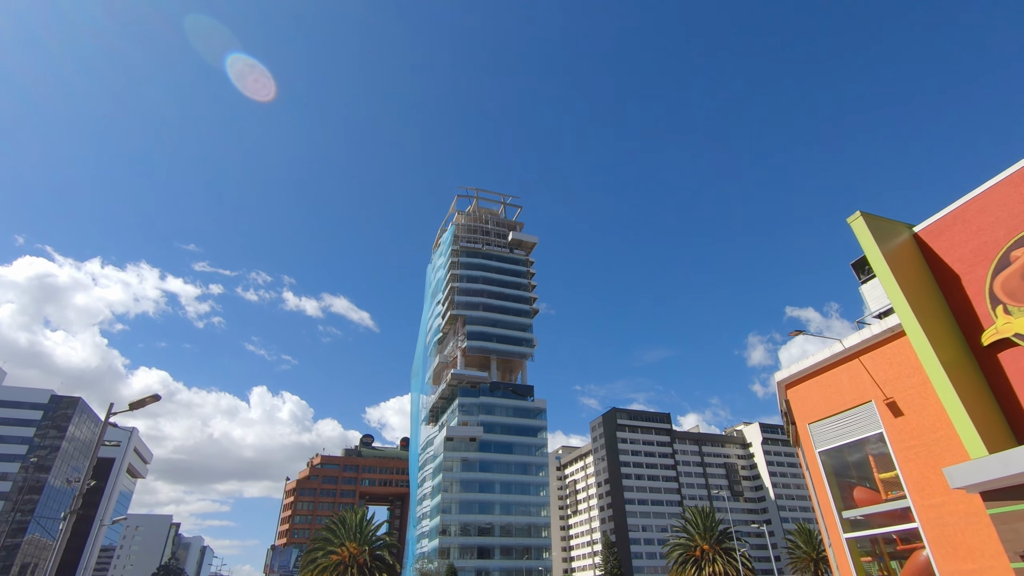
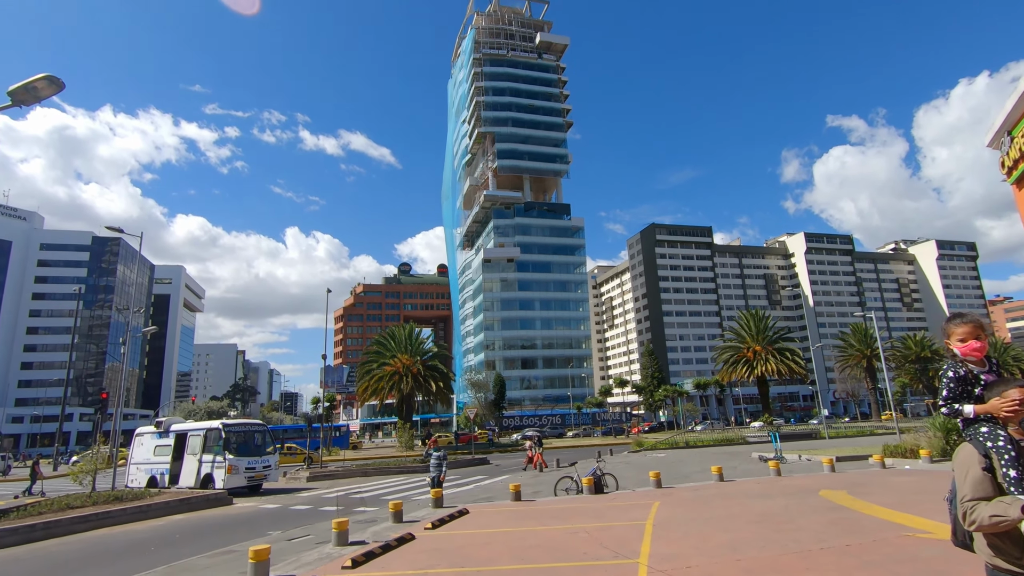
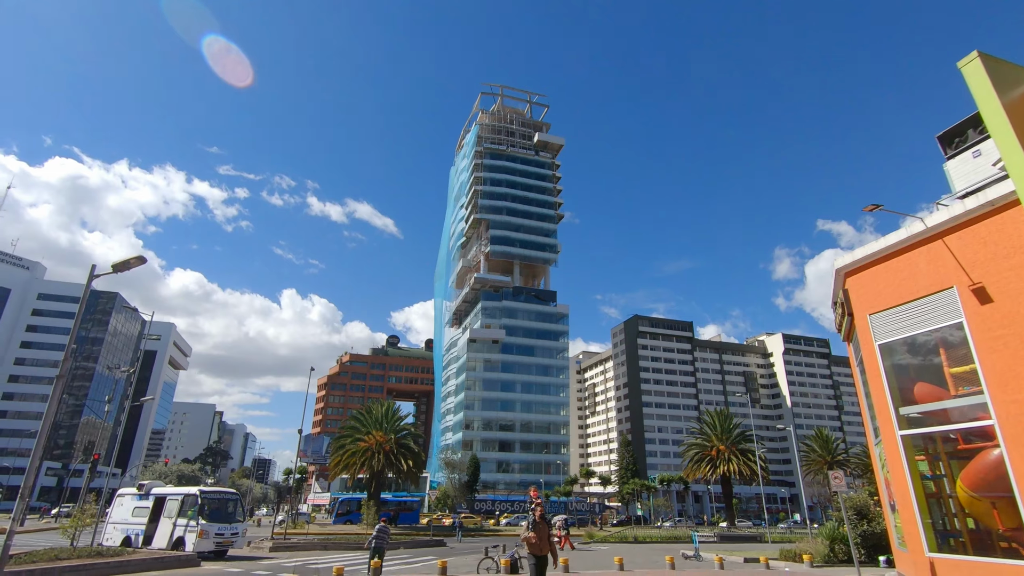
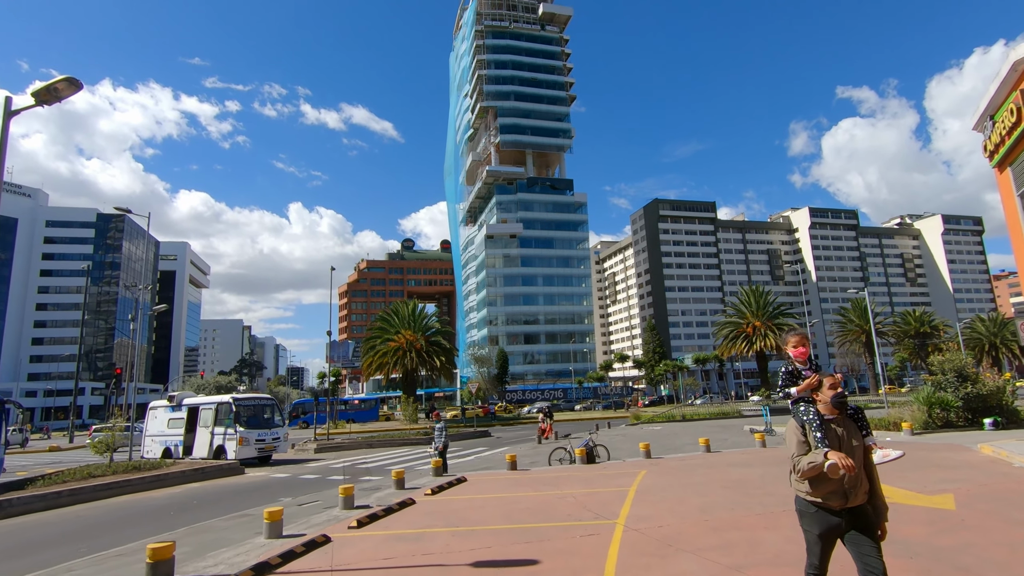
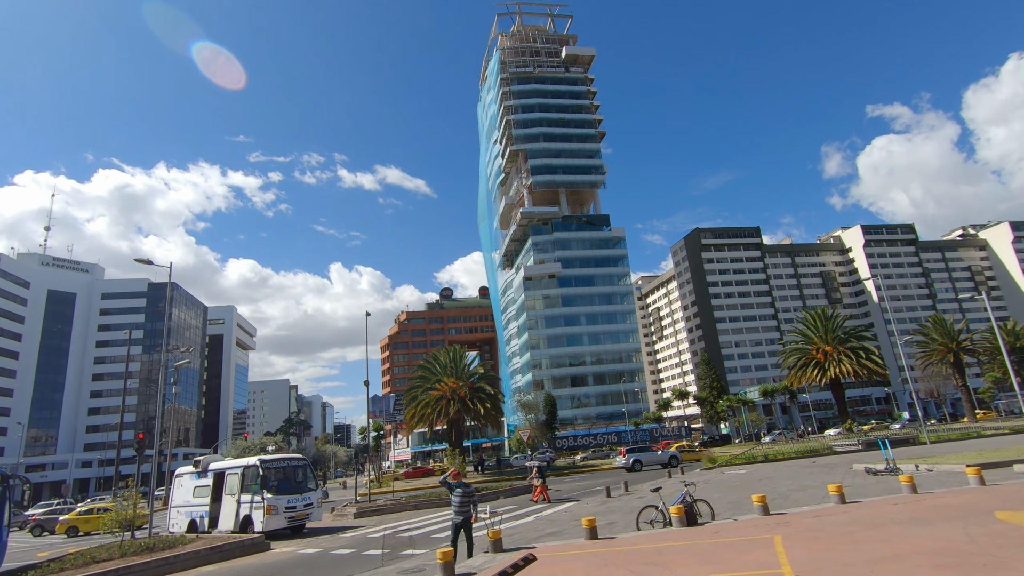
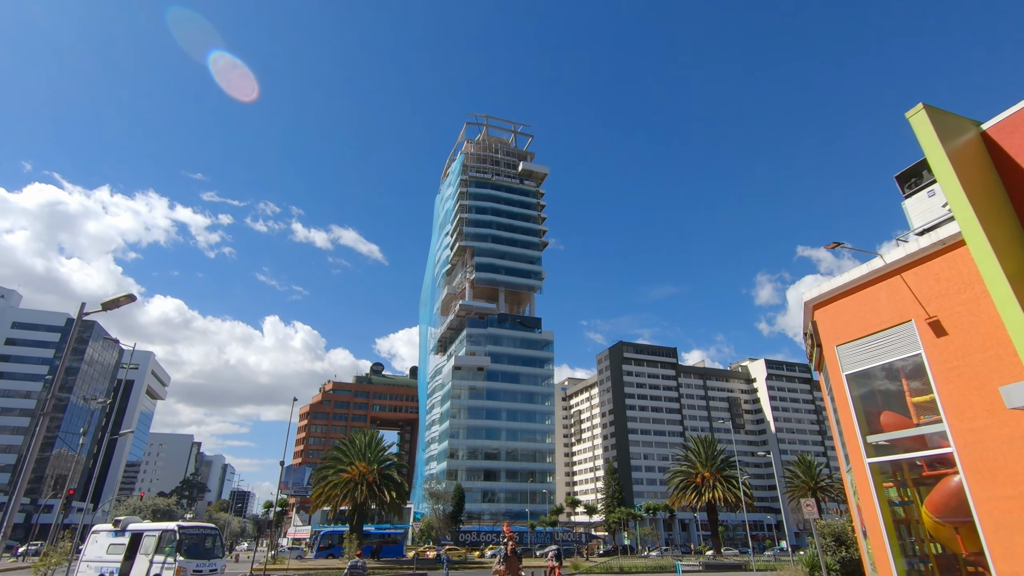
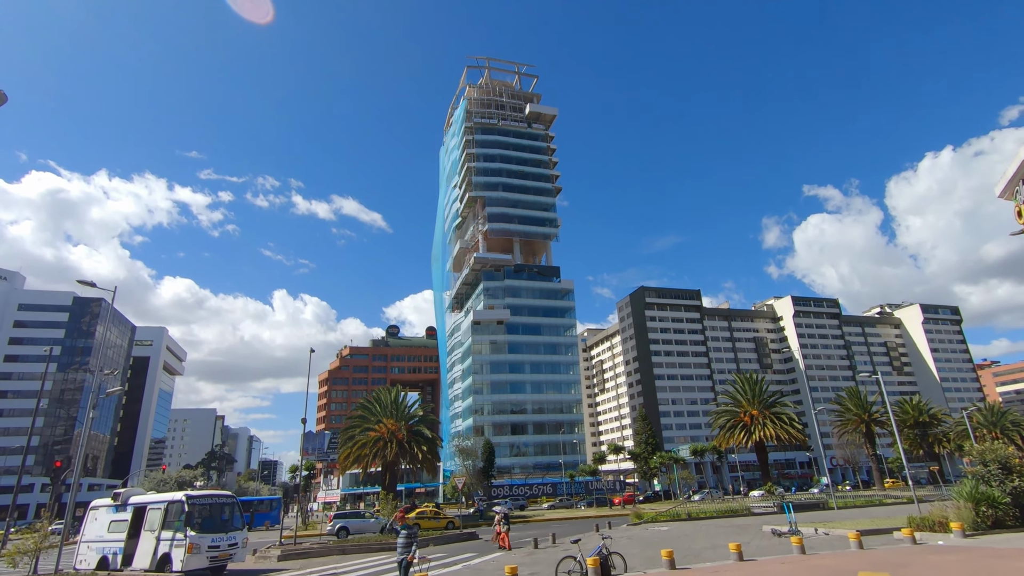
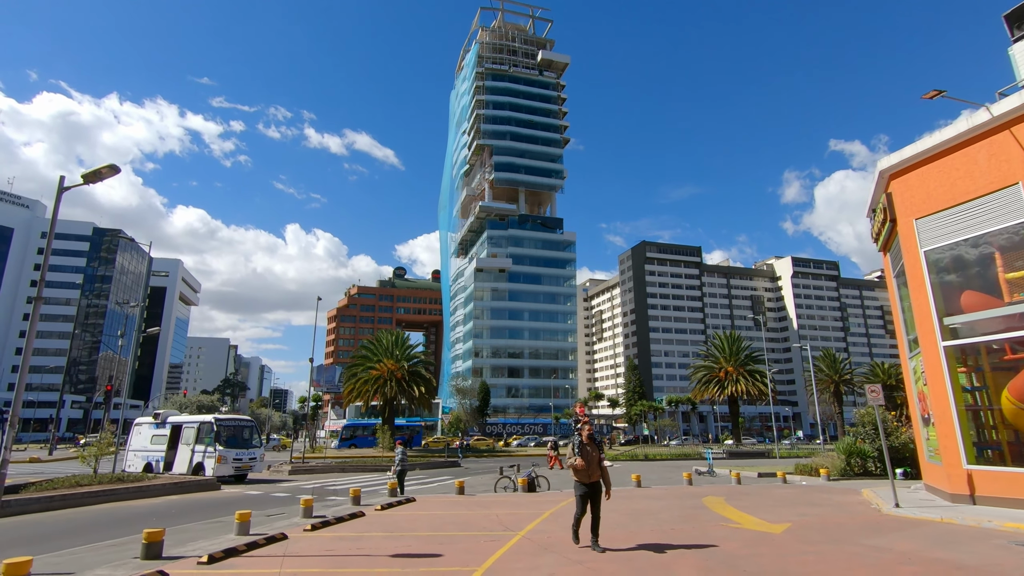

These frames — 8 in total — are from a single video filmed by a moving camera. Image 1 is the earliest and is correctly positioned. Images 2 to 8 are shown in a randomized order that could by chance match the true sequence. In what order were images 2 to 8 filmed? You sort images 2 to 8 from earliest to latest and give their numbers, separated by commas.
6, 3, 8, 4, 2, 7, 5
